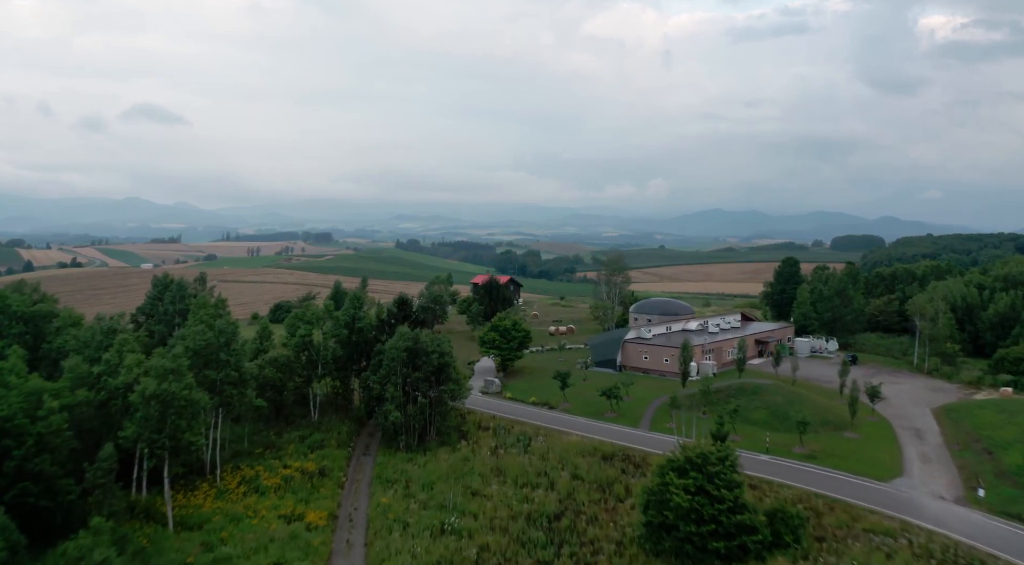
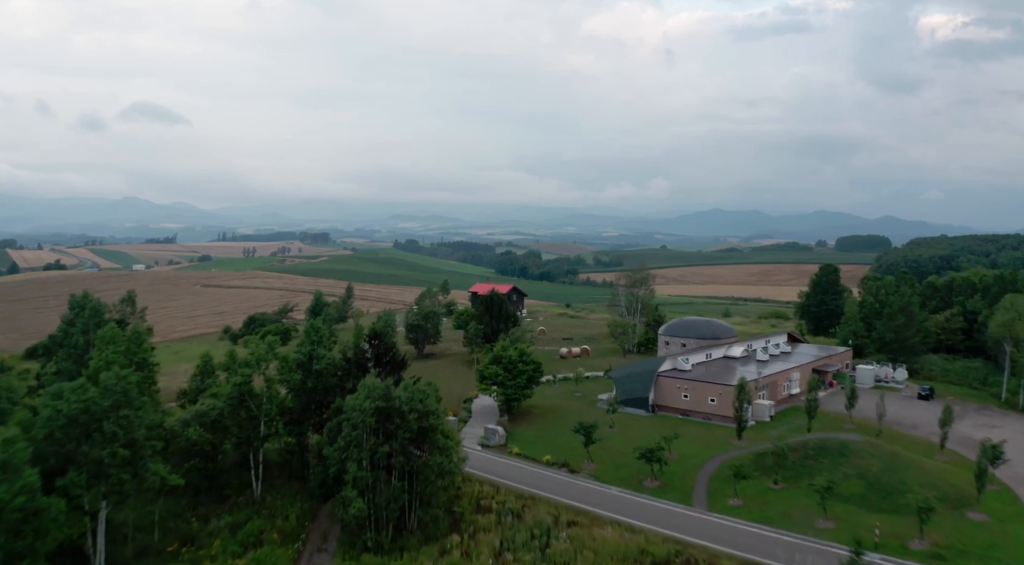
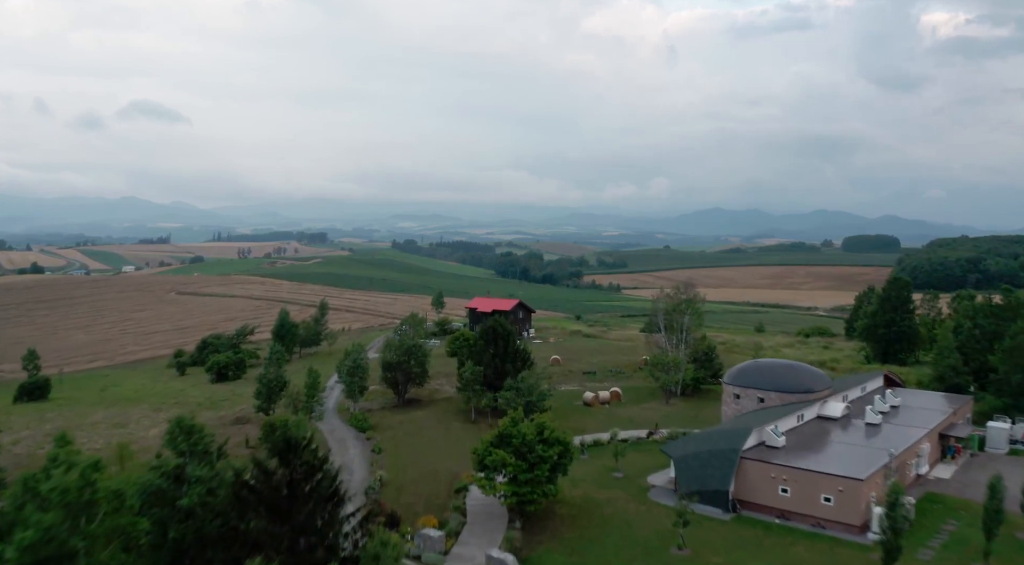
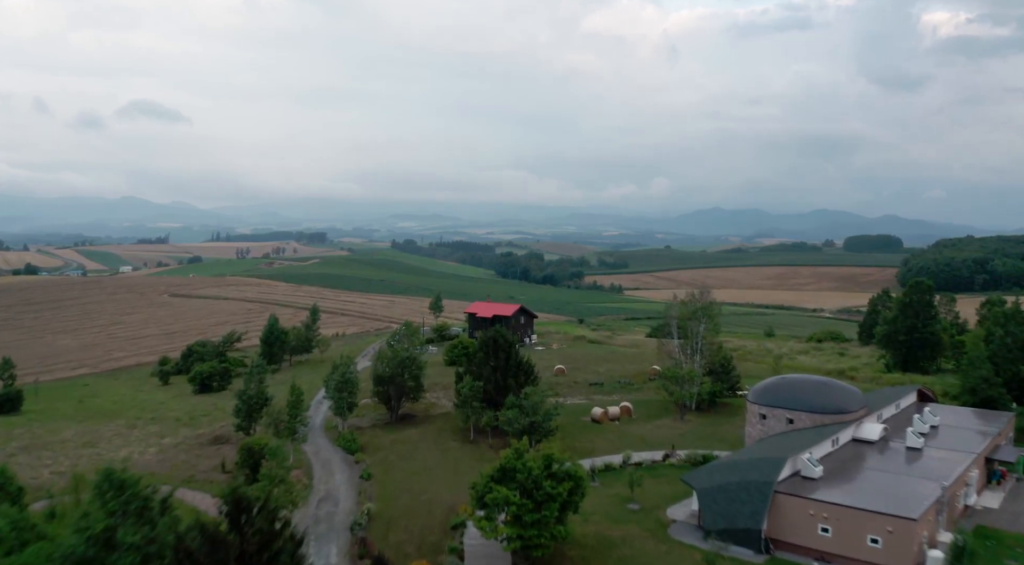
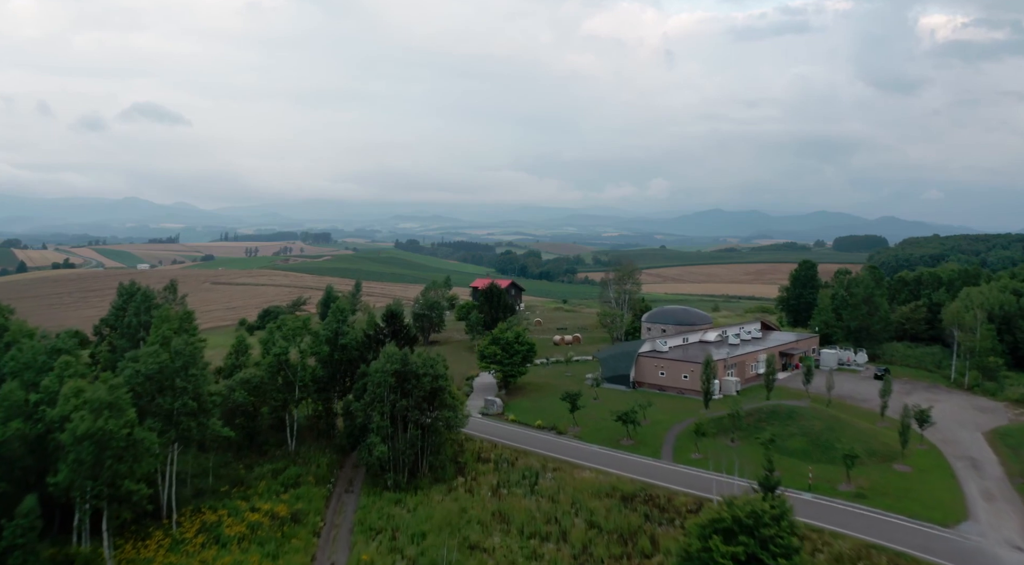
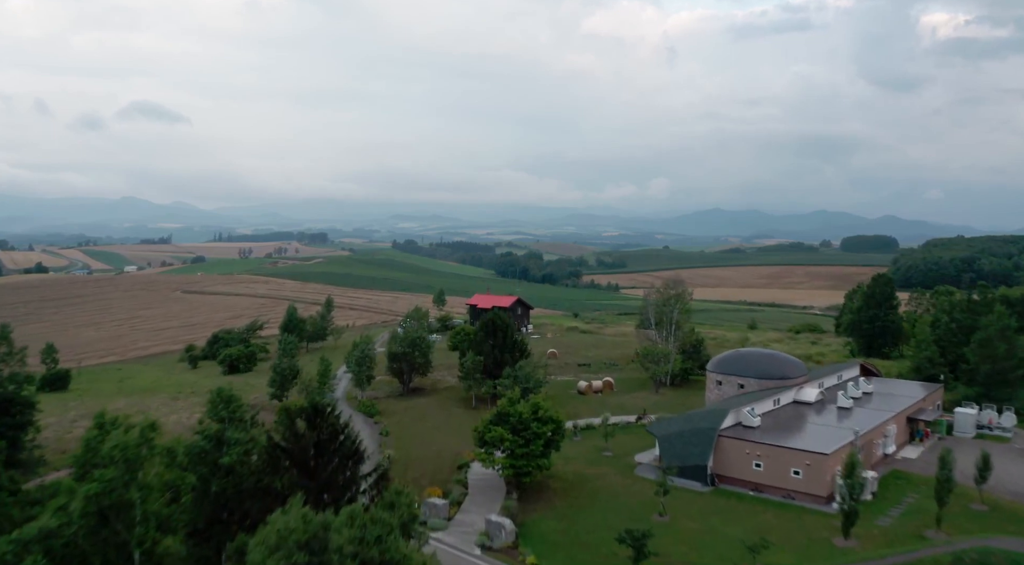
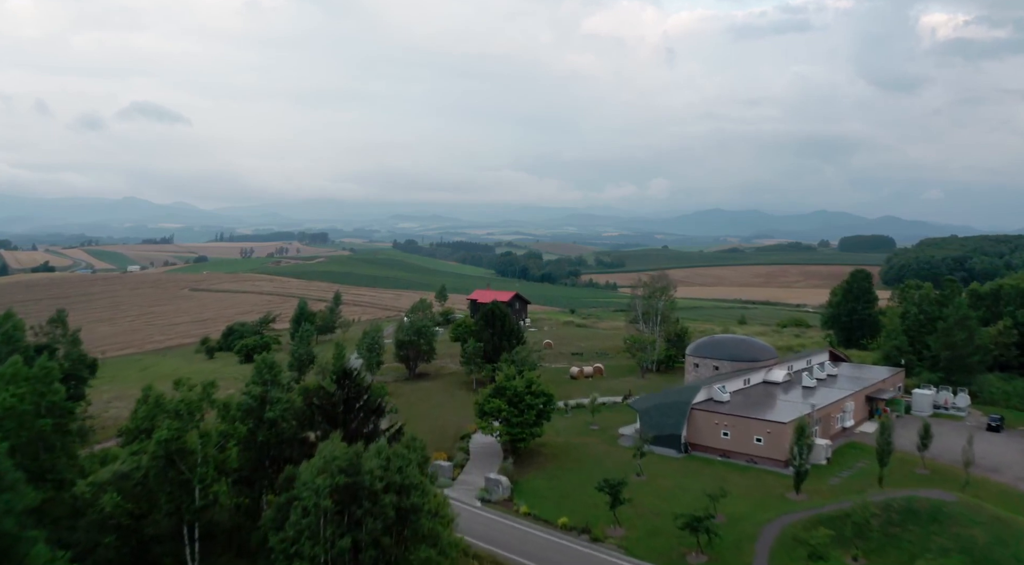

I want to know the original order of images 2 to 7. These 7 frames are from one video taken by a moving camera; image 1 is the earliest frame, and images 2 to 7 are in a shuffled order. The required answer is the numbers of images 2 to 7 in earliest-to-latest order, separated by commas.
5, 2, 7, 6, 3, 4
